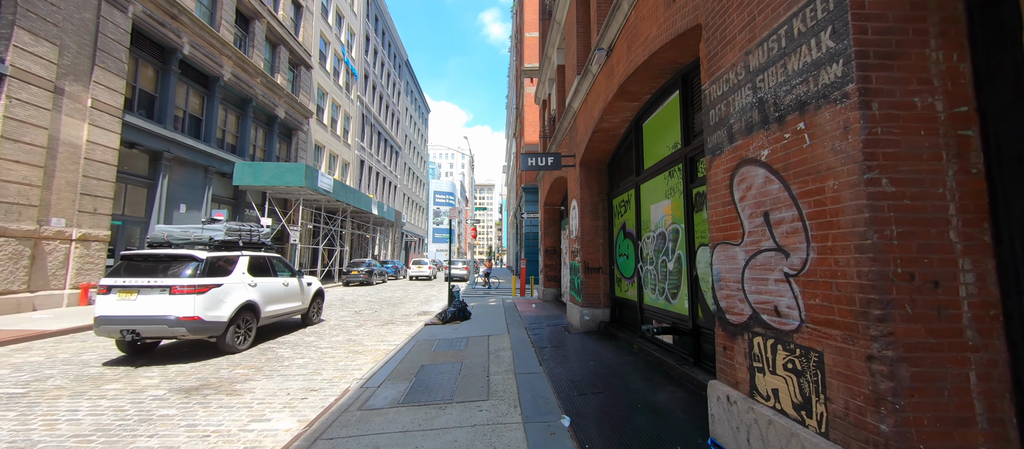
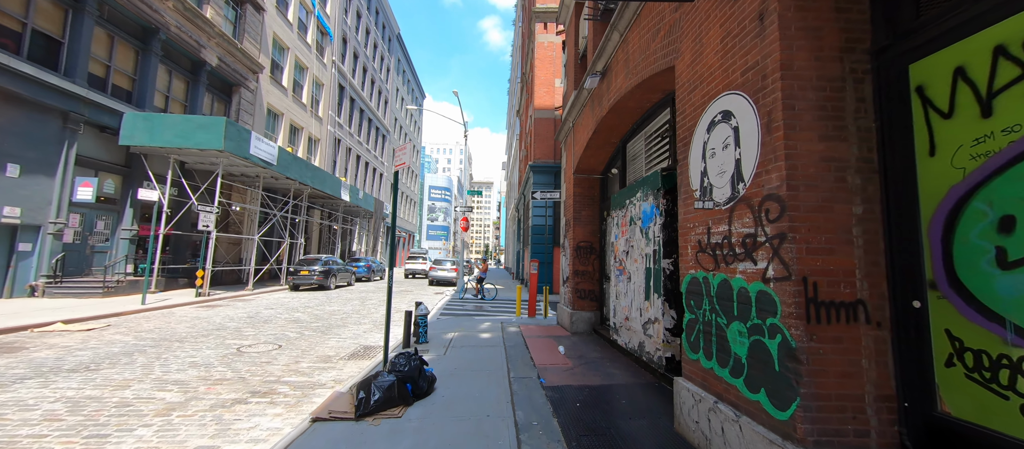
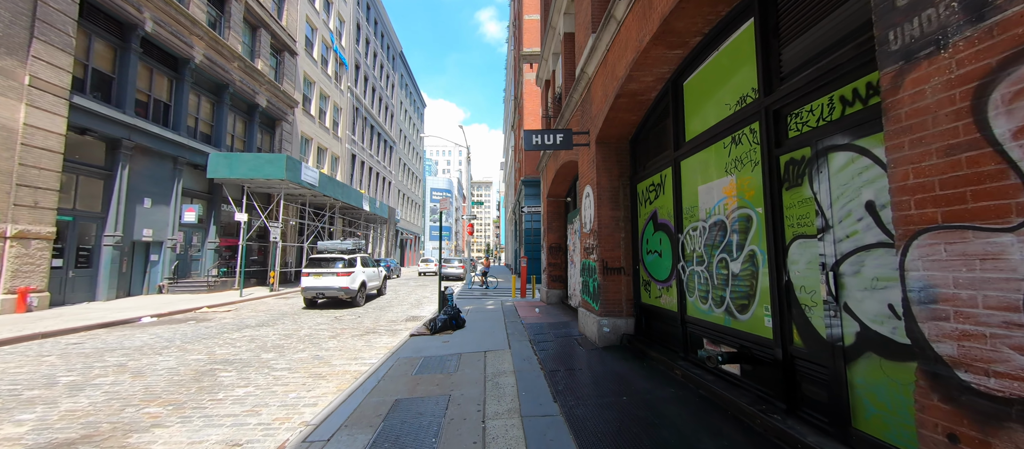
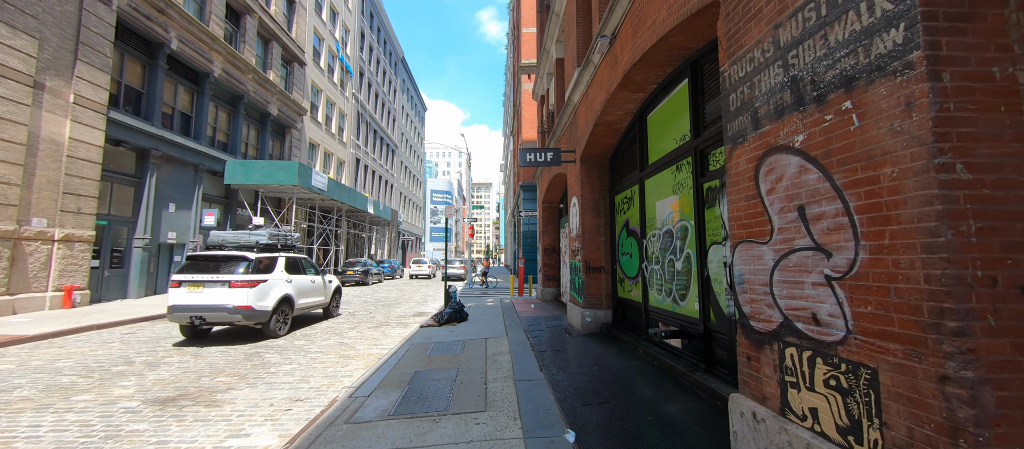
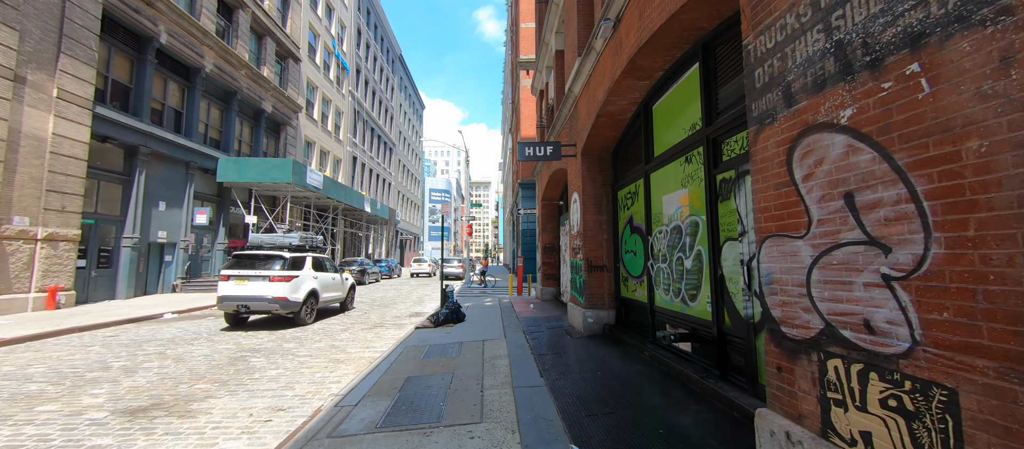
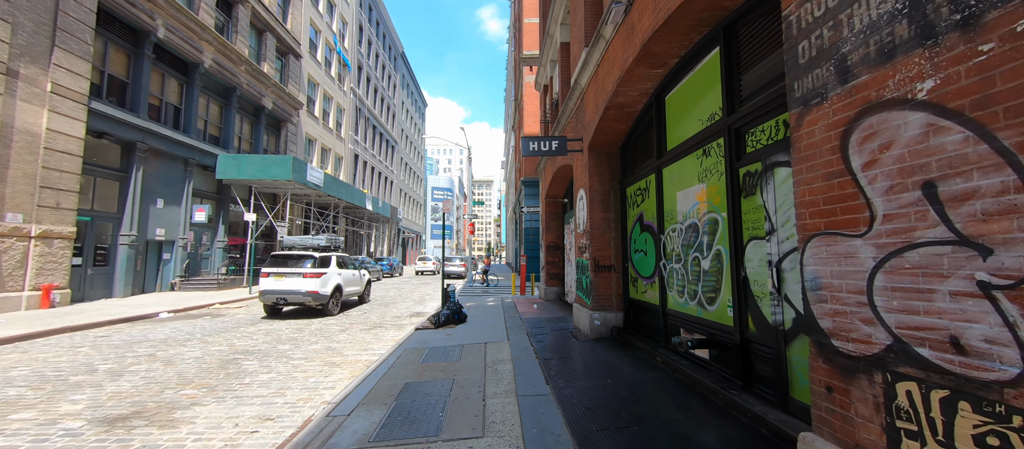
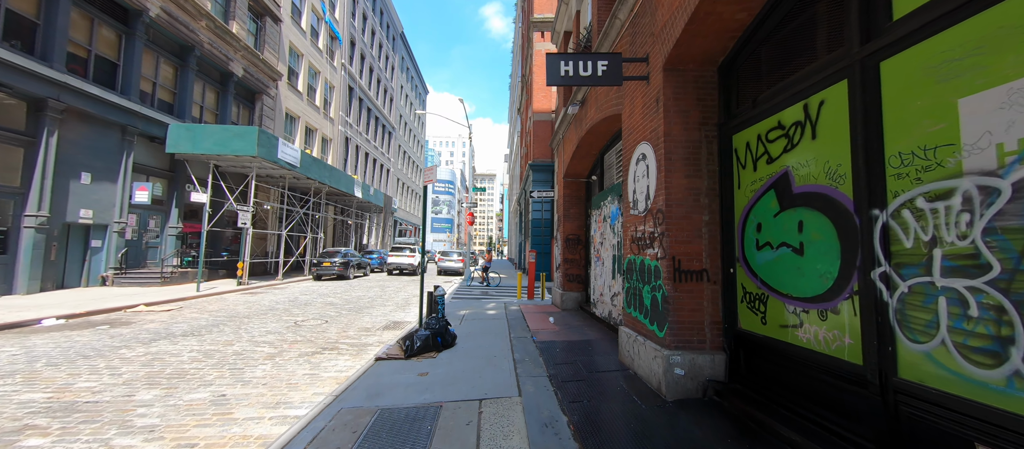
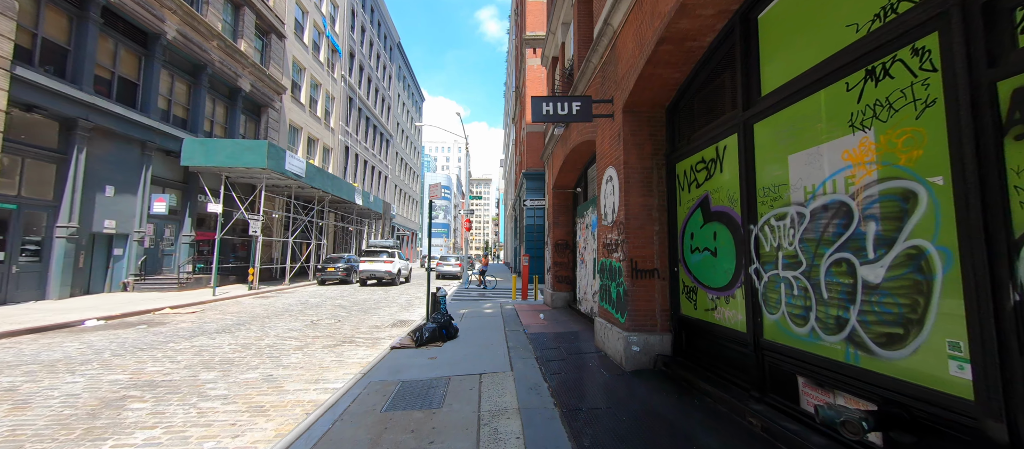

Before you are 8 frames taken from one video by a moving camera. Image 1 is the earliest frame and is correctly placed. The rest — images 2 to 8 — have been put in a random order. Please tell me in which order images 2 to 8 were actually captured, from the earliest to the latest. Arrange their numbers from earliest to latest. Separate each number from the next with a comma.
4, 5, 6, 3, 8, 7, 2
